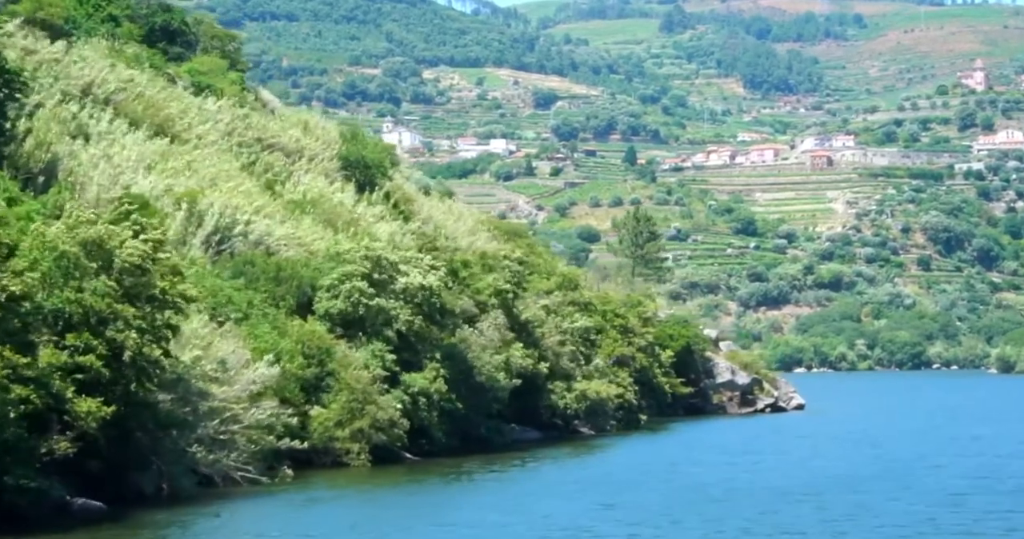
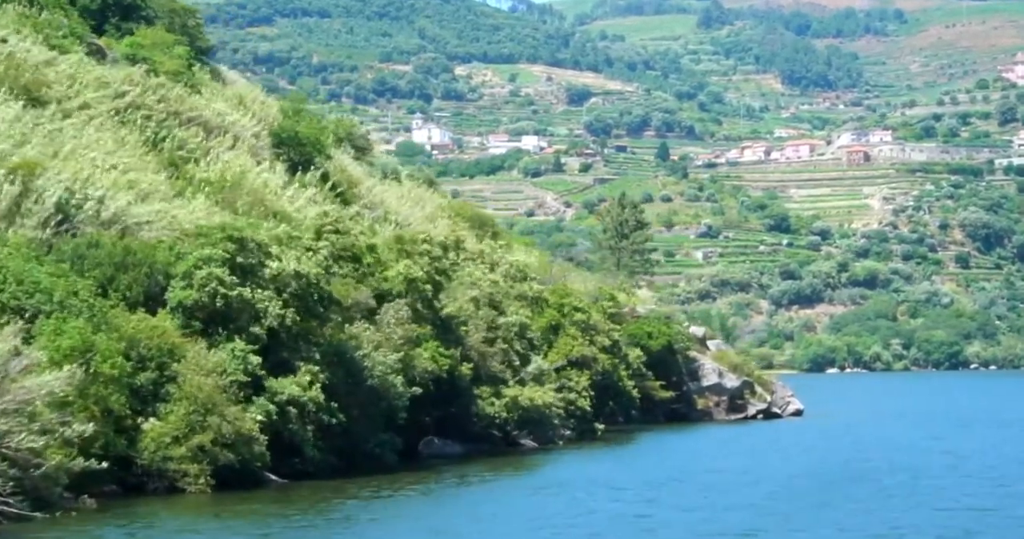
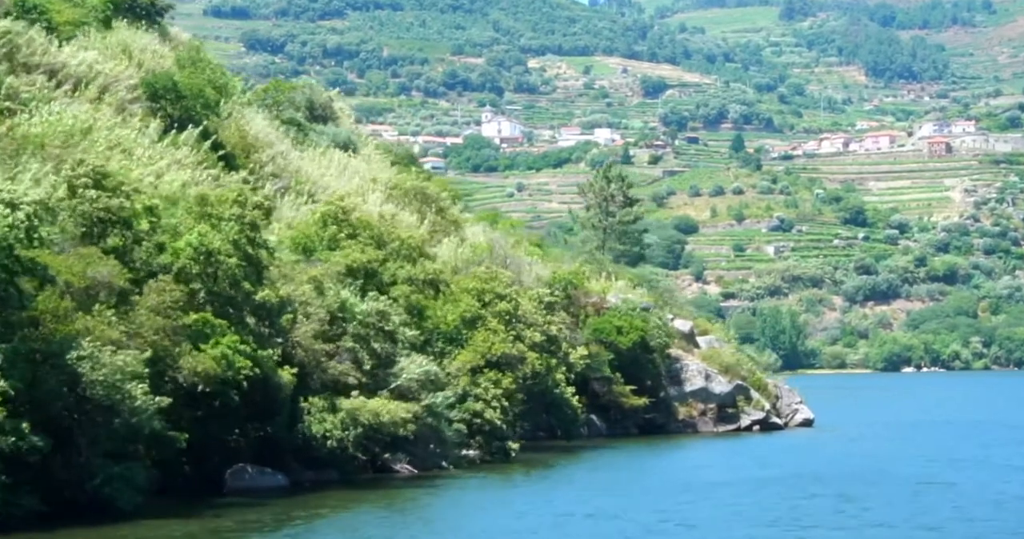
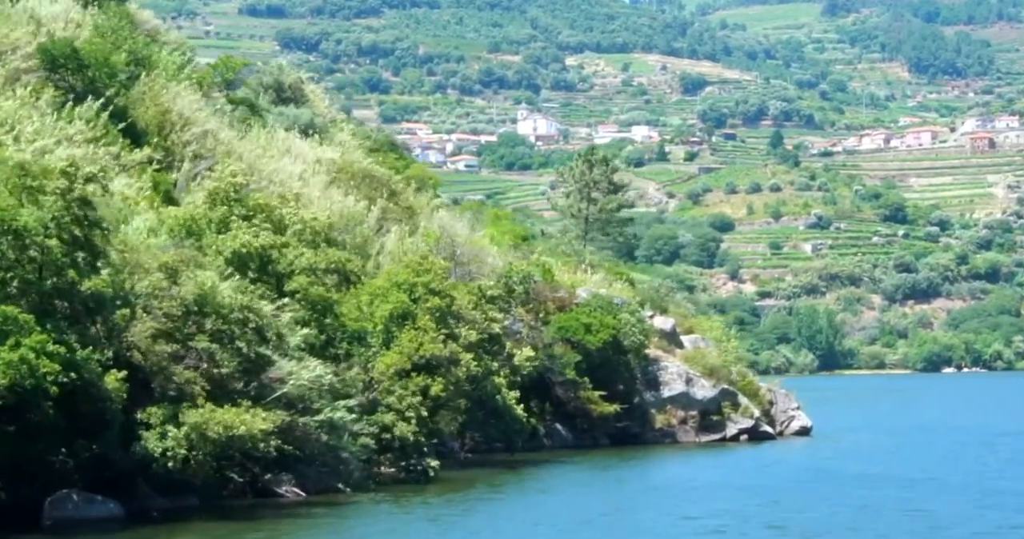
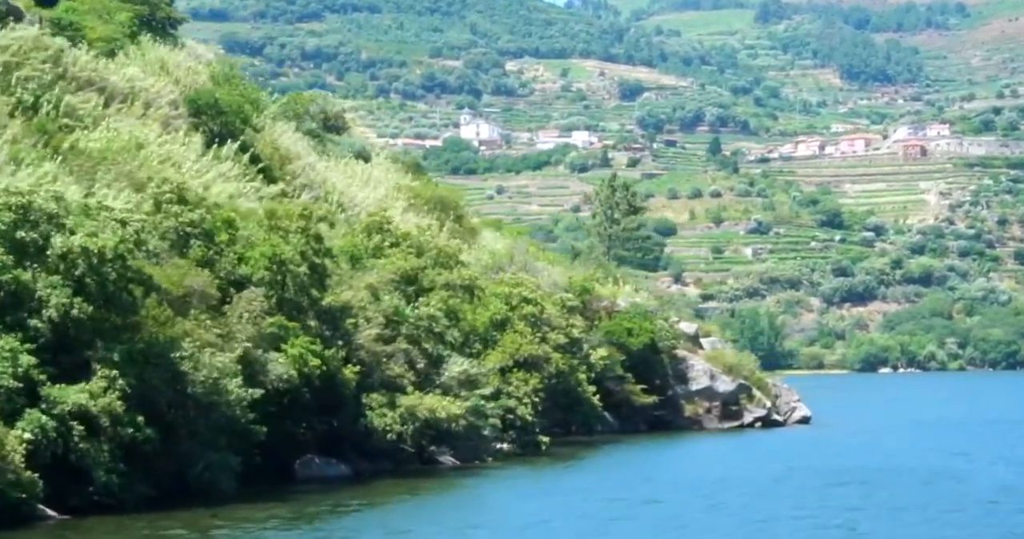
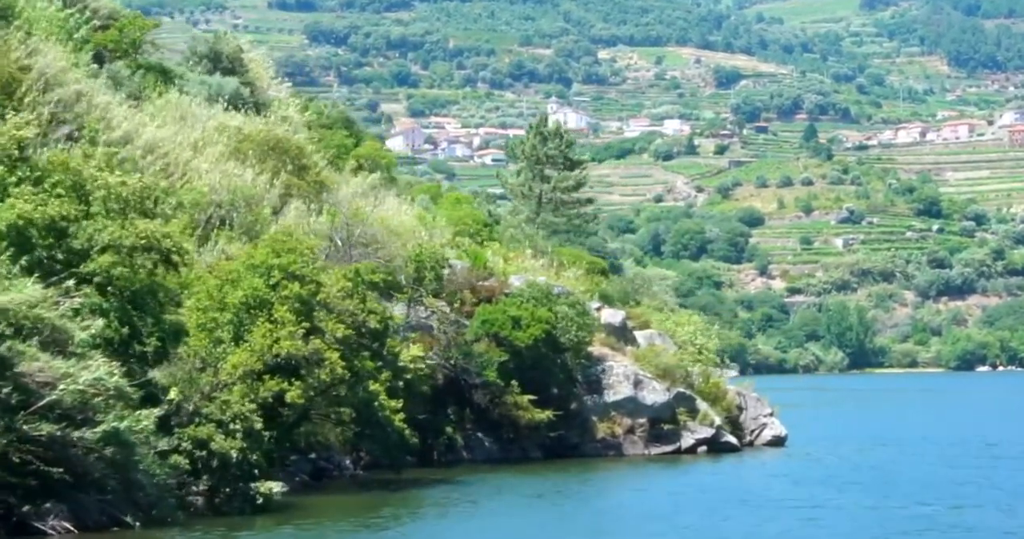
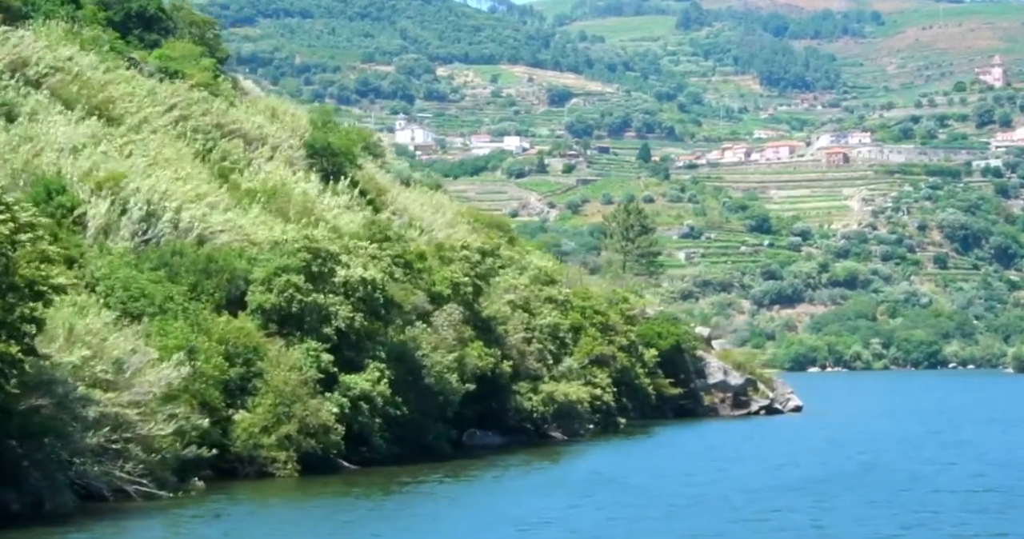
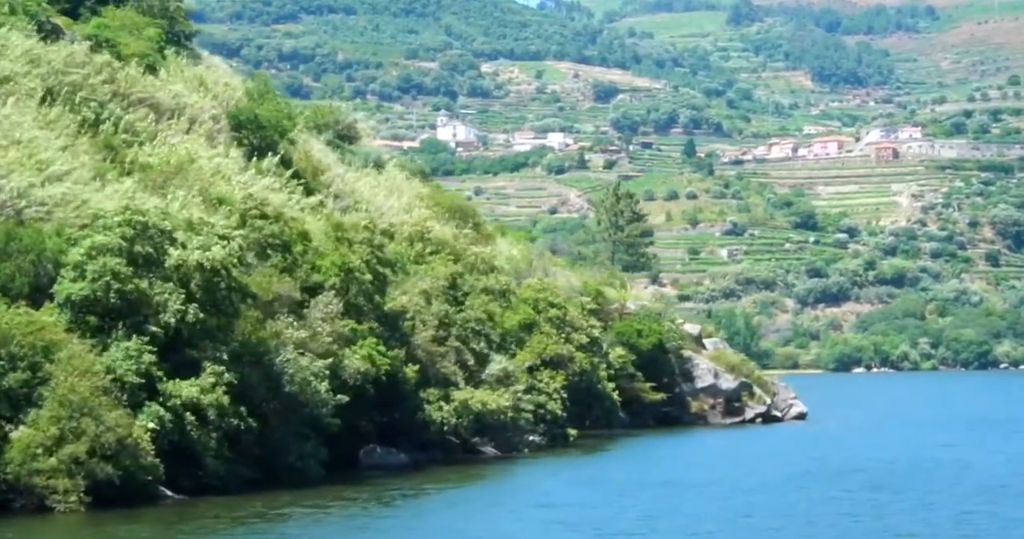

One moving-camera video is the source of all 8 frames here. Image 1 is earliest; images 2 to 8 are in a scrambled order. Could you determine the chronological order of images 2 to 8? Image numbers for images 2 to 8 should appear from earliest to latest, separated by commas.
7, 2, 8, 5, 3, 4, 6
